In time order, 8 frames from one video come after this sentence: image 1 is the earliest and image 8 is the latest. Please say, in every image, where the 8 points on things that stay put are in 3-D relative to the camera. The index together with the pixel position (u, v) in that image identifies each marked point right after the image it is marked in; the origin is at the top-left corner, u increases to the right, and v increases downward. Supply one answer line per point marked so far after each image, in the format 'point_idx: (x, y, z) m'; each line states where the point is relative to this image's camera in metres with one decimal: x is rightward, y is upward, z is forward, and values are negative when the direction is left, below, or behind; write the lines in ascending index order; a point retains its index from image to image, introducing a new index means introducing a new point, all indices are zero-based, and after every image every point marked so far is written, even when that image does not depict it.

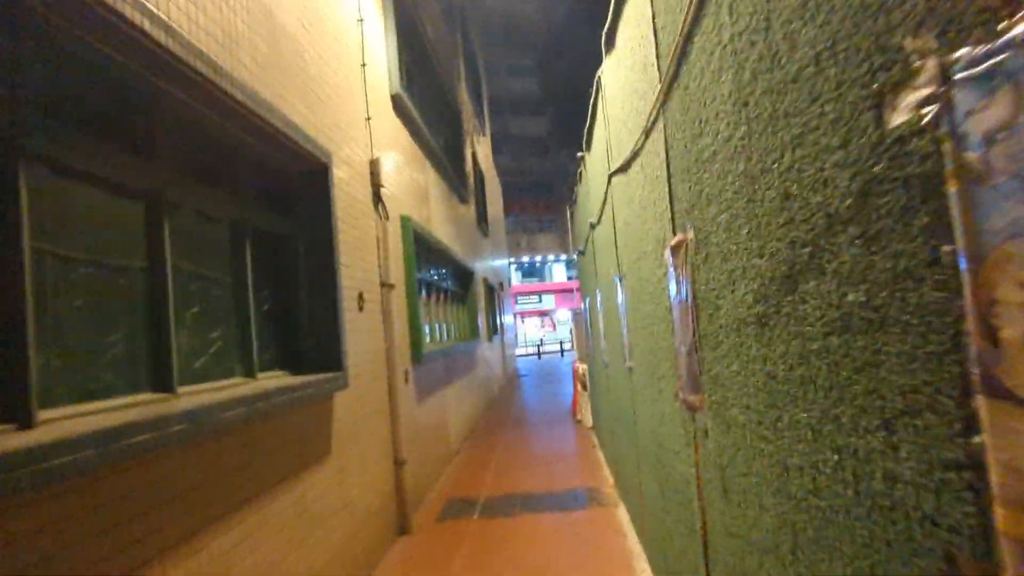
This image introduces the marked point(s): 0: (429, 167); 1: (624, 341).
0: (-1.1, +1.5, +8.5) m
1: (+0.7, -0.3, +4.2) m
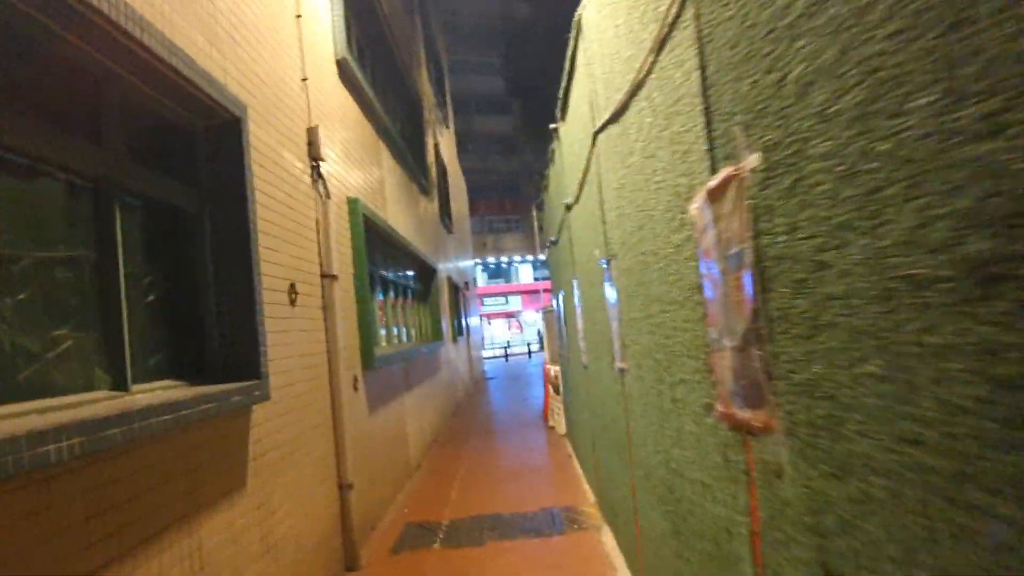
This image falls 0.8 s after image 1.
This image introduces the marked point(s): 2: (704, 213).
0: (-1.5, +1.6, +7.7) m
1: (+0.5, -0.3, +3.5) m
2: (+0.5, +0.2, +1.7) m
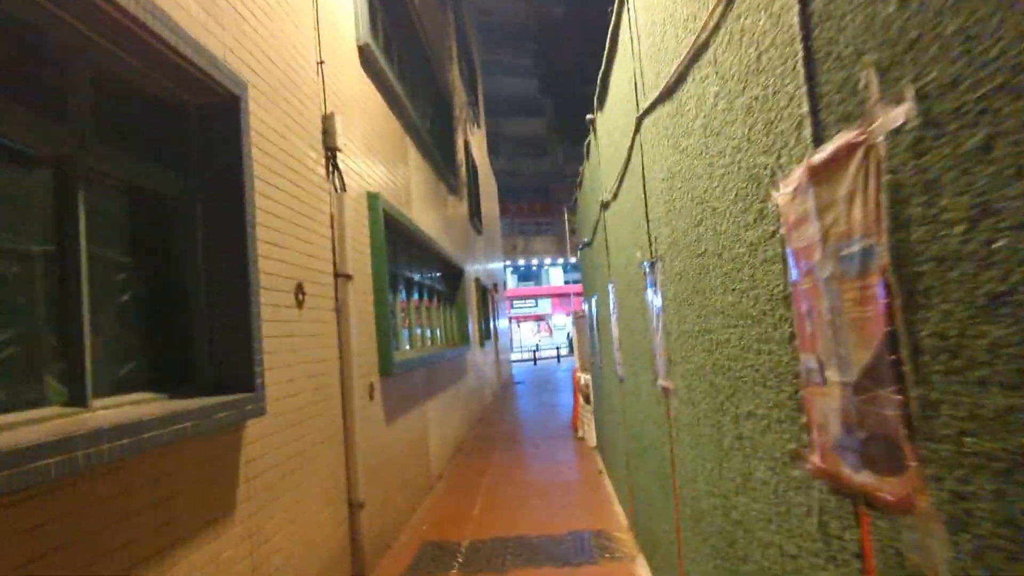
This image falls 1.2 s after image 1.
0: (-1.1, +1.6, +7.4) m
1: (+0.7, -0.3, +3.0) m
2: (+0.5, +0.2, +1.2) m
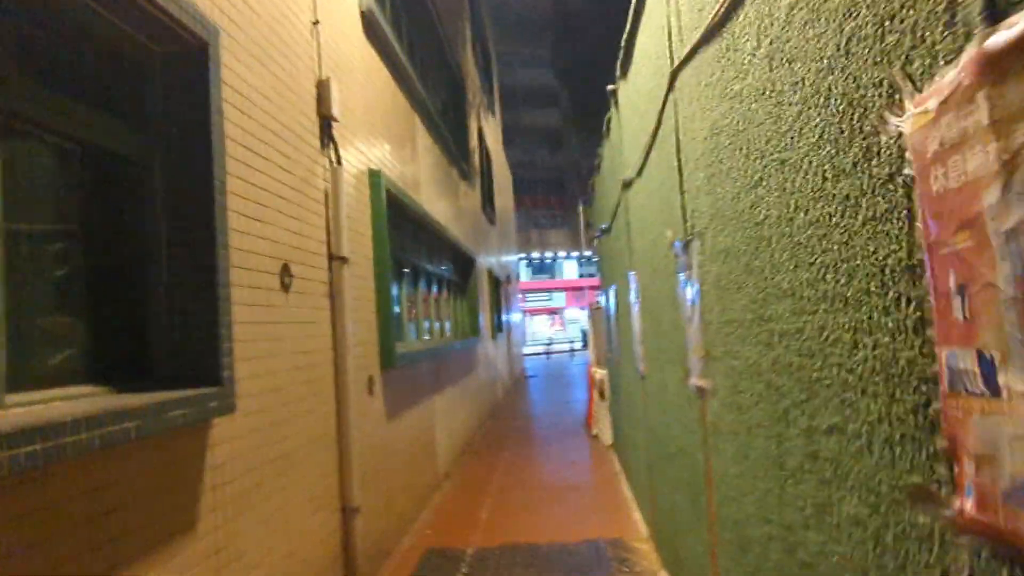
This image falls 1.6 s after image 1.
0: (-1.0, +1.7, +7.0) m
1: (+0.7, -0.2, +2.6) m
2: (+0.5, +0.2, +0.8) m
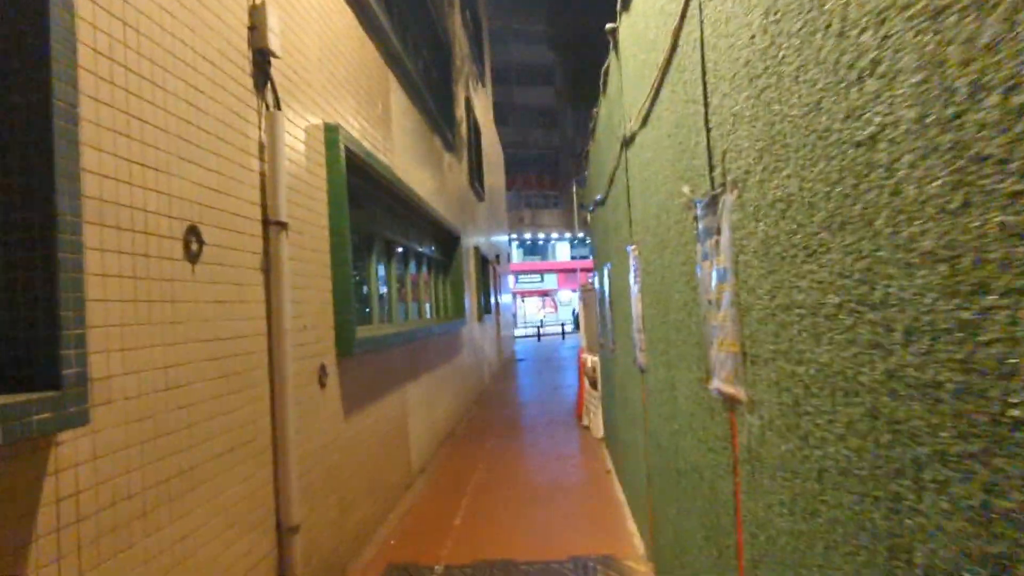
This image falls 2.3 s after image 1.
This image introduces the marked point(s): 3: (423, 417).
0: (-1.1, +1.9, +6.2) m
1: (+0.6, -0.1, +2.0) m
2: (+0.5, +0.2, +0.2) m
3: (-0.9, -1.3, +6.7) m
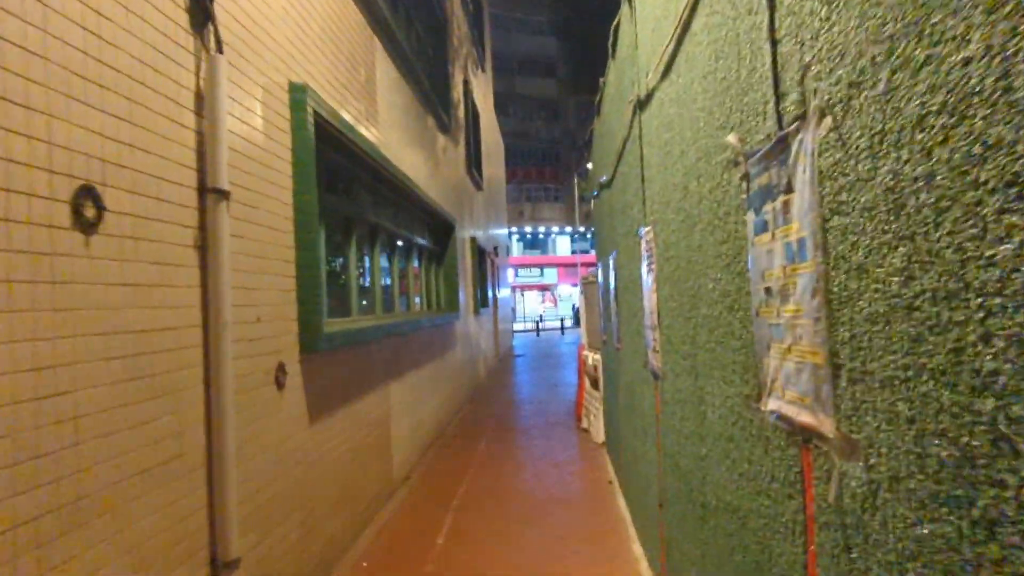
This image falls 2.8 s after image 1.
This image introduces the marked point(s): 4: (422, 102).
0: (-1.1, +2.0, +5.7) m
1: (+0.5, -0.1, +1.4) m
2: (+0.4, +0.3, -0.4) m
3: (-1.0, -1.2, +6.1) m
4: (-1.0, +2.1, +7.8) m
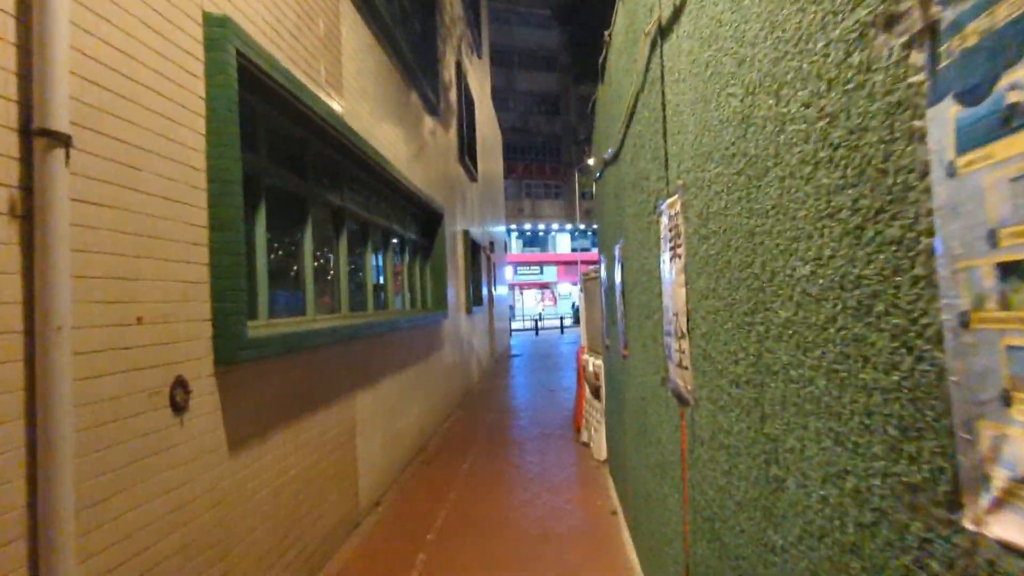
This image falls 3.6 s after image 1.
0: (-1.2, +2.0, +4.9) m
1: (+0.5, -0.1, +0.6) m
2: (+0.3, +0.3, -1.2) m
3: (-1.0, -1.1, +5.3) m
4: (-1.1, +2.2, +6.9) m
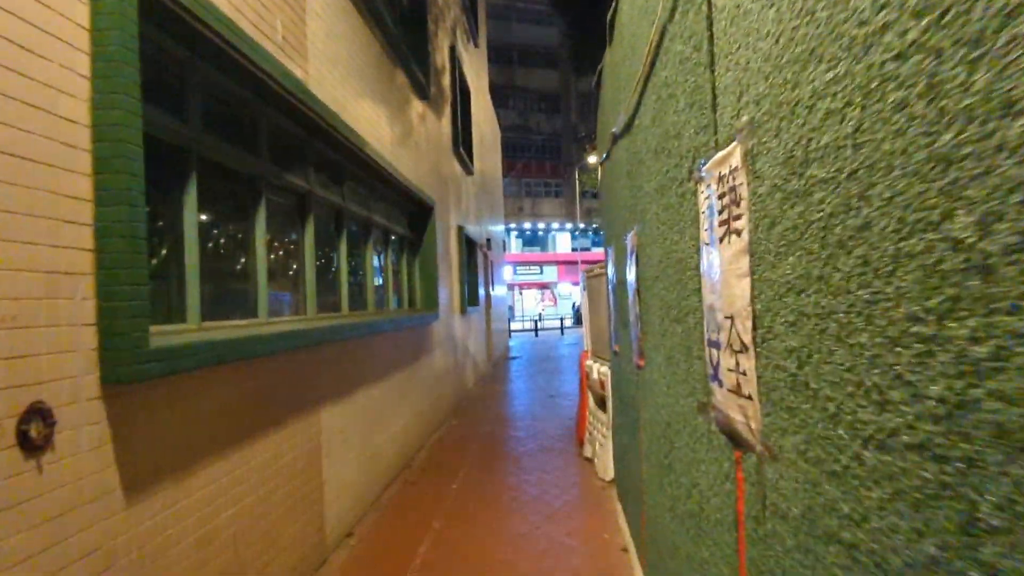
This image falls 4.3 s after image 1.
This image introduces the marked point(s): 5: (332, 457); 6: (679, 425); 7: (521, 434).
0: (-1.2, +2.0, +4.2) m
1: (+0.4, -0.1, -0.1) m
2: (+0.3, +0.3, -1.9) m
3: (-1.1, -1.1, +4.7) m
4: (-1.1, +2.2, +6.3) m
5: (-1.1, -1.1, +4.2) m
6: (+0.6, -0.5, +2.2) m
7: (+0.1, -1.7, +7.6) m
